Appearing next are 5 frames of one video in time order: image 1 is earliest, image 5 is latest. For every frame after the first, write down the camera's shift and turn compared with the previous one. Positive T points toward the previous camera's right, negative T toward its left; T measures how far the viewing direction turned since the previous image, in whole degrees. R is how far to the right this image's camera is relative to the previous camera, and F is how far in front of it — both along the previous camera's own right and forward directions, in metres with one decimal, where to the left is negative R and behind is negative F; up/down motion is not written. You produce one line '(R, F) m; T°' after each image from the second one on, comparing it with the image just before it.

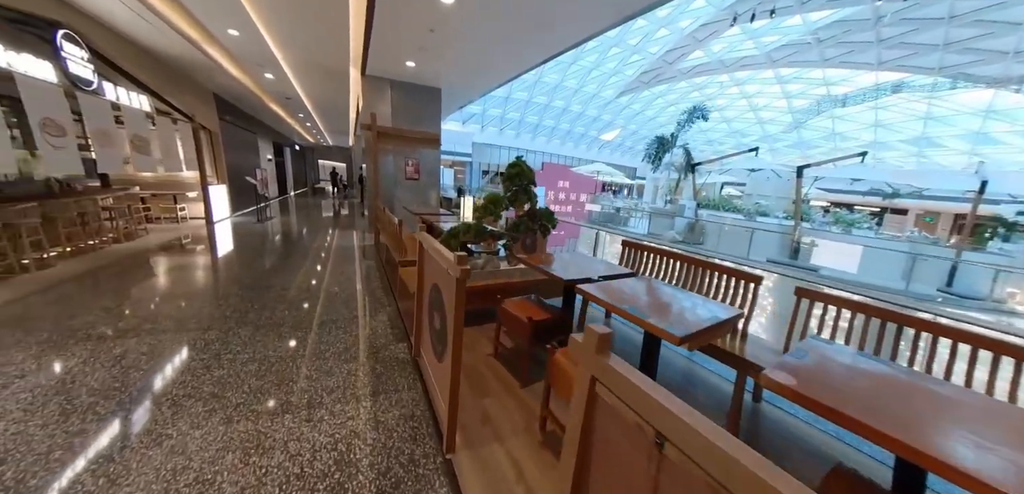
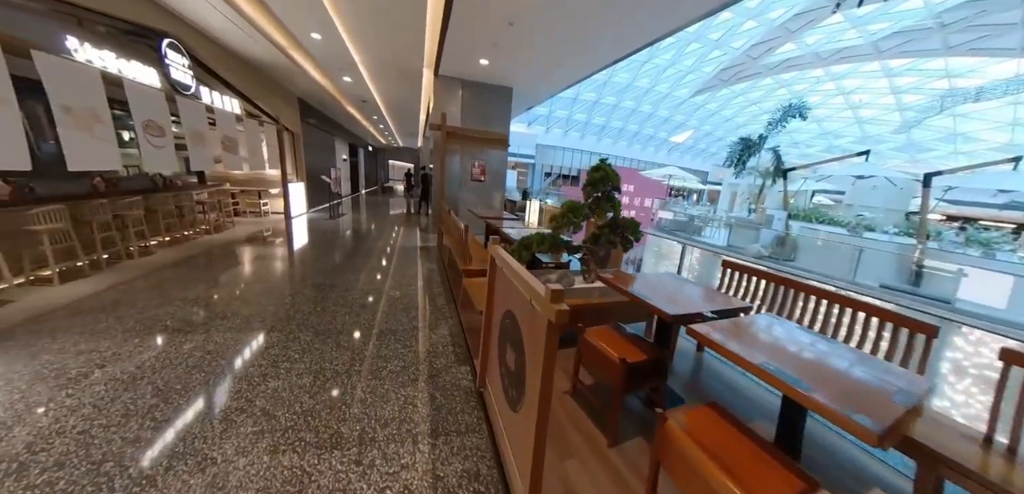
(-0.3, +0.5) m; -10°
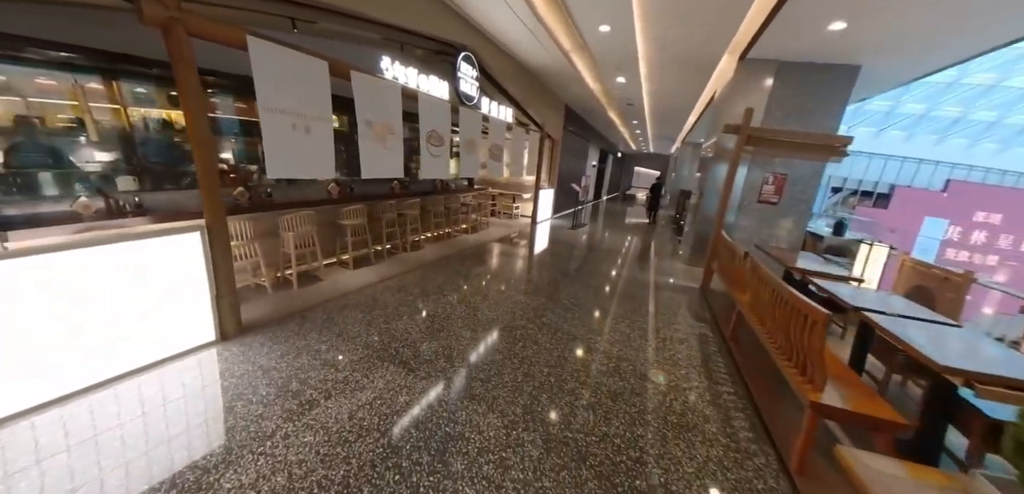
(-1.0, +1.2) m; -36°
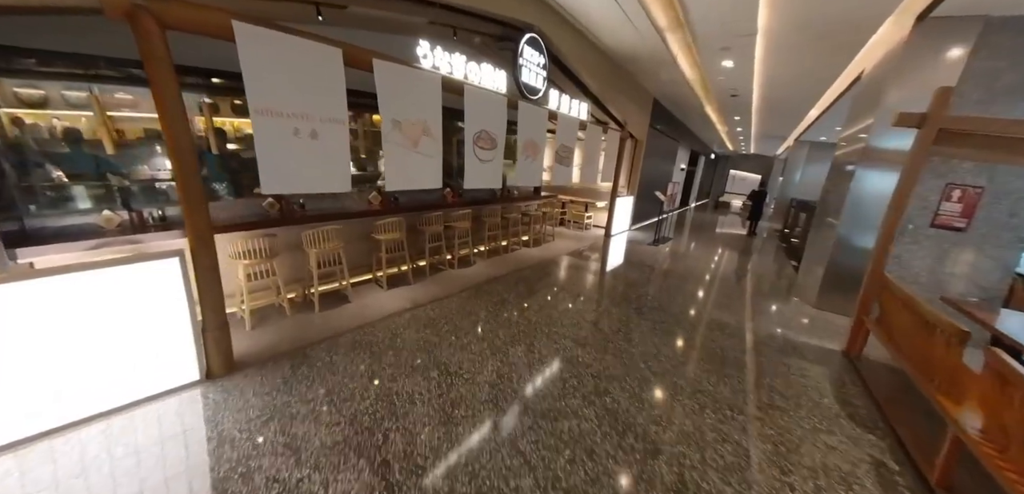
(+0.1, +0.9) m; -12°
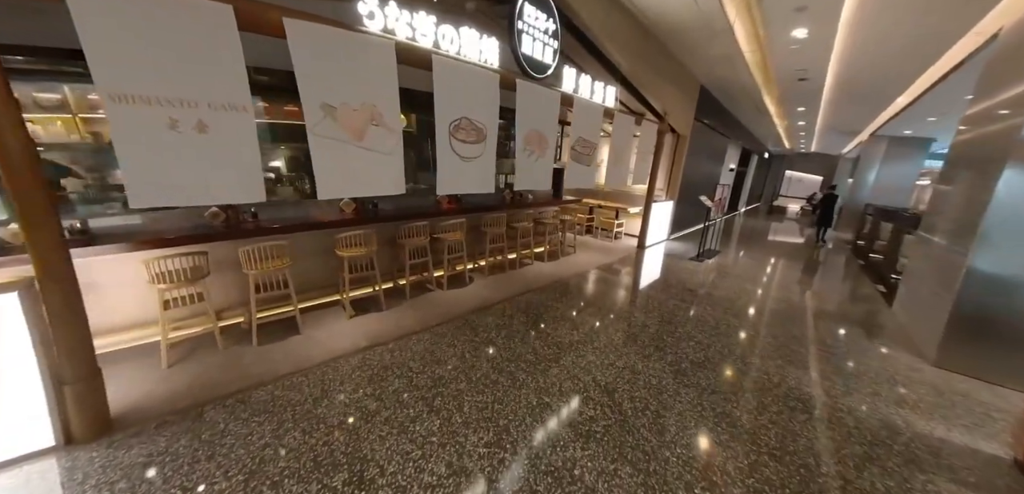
(+0.4, +0.9) m; -6°
